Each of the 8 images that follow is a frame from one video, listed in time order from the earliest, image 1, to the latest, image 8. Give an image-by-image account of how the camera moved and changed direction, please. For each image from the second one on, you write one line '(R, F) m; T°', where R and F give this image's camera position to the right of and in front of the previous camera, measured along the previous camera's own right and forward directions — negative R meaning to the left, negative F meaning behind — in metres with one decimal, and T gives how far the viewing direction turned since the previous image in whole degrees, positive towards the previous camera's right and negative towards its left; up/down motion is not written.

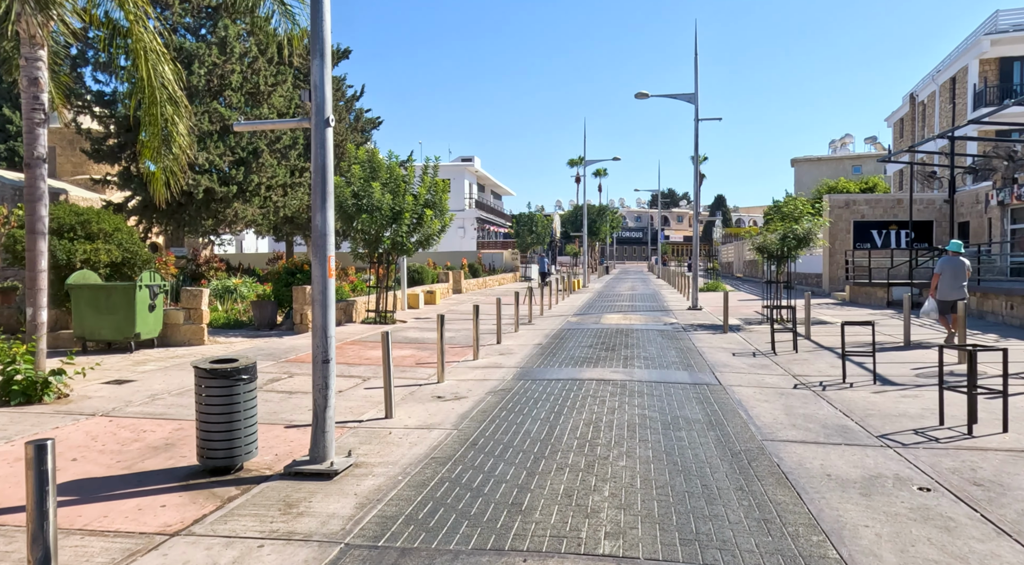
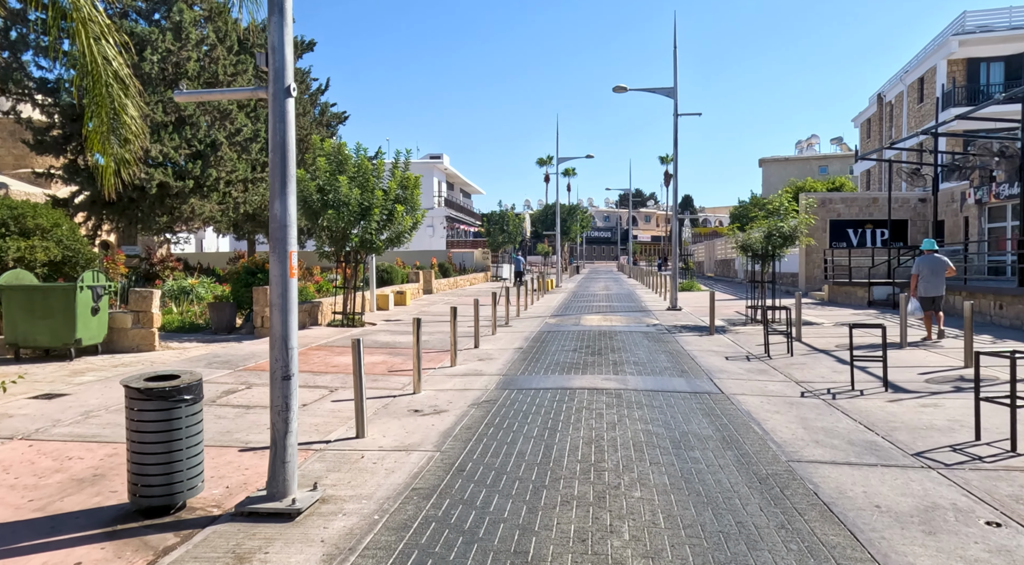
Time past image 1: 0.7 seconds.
(-0.2, +0.8) m; +3°
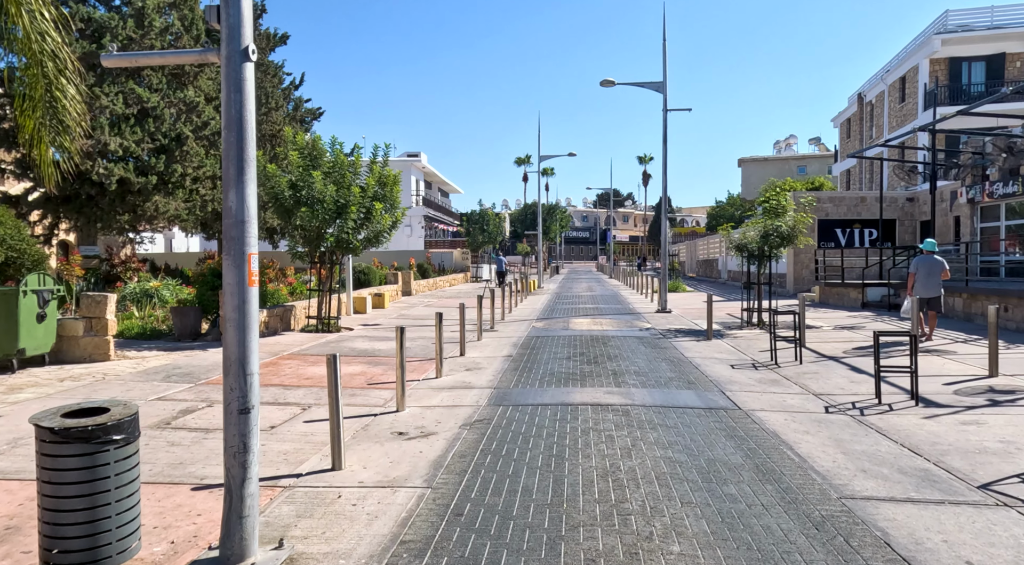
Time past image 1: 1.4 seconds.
(-0.2, +0.9) m; +2°
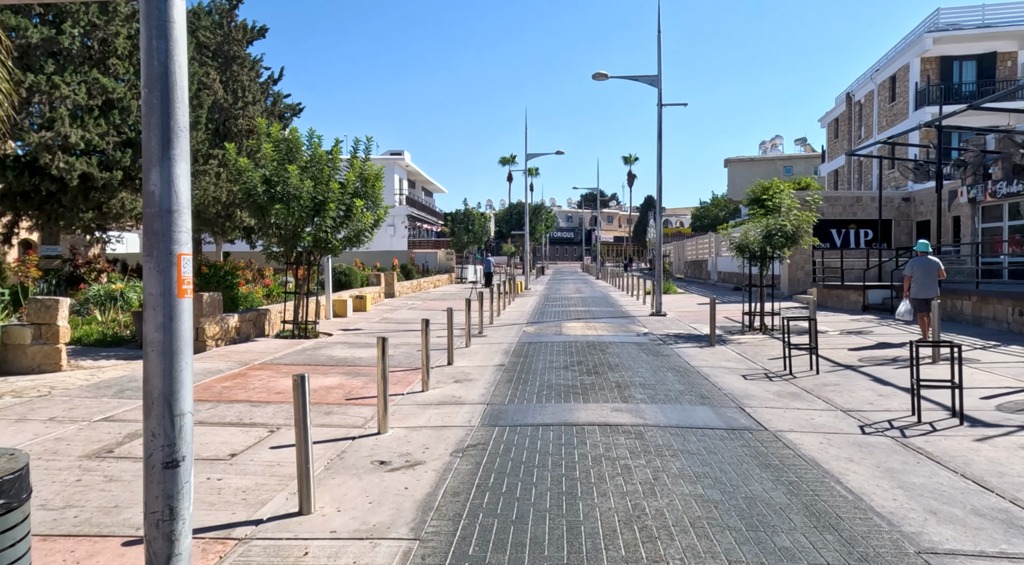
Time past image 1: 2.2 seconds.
(-0.1, +0.9) m; +1°
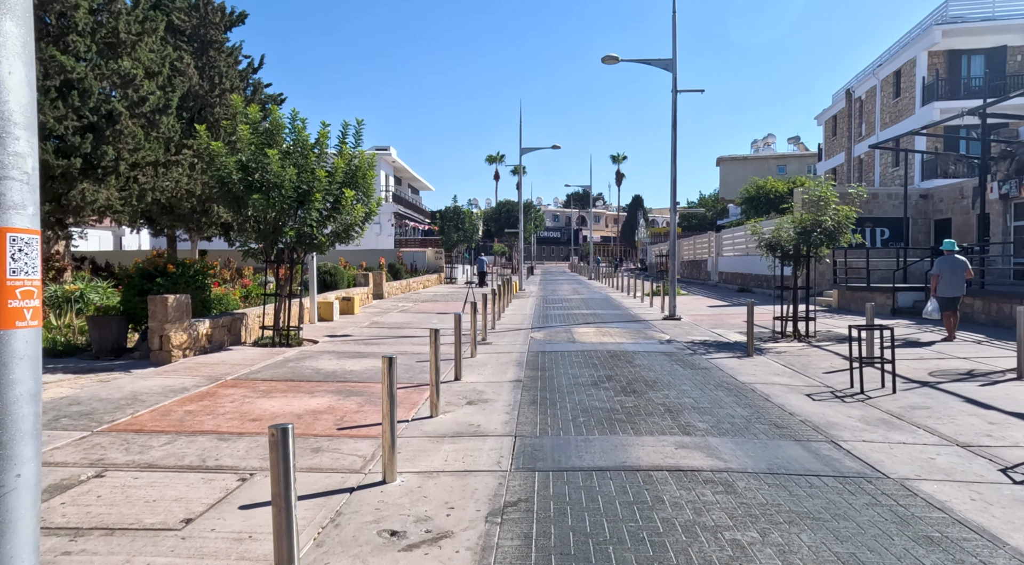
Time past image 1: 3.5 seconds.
(-0.5, +1.5) m; +1°
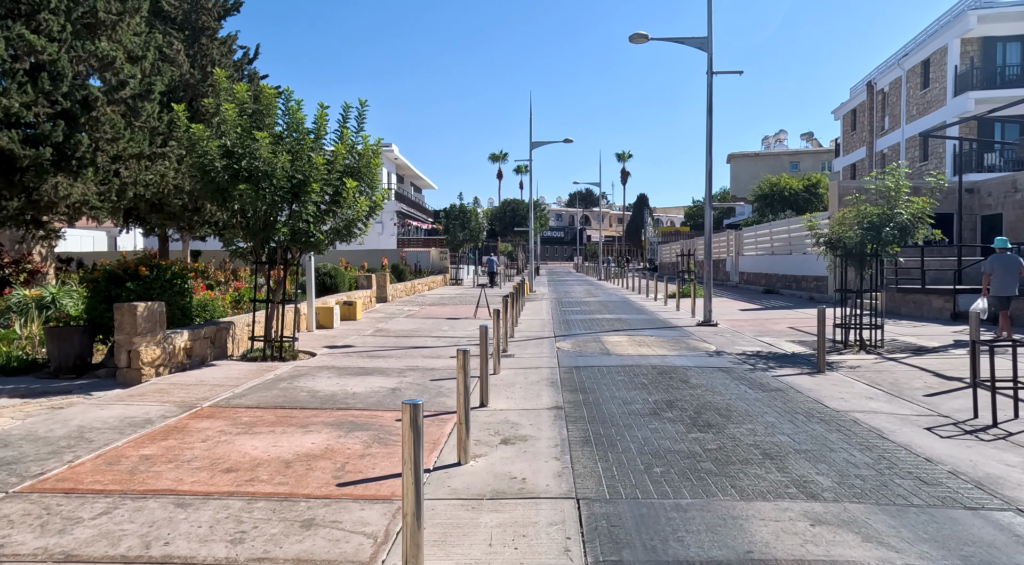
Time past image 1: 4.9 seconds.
(-0.4, +1.6) m; 0°
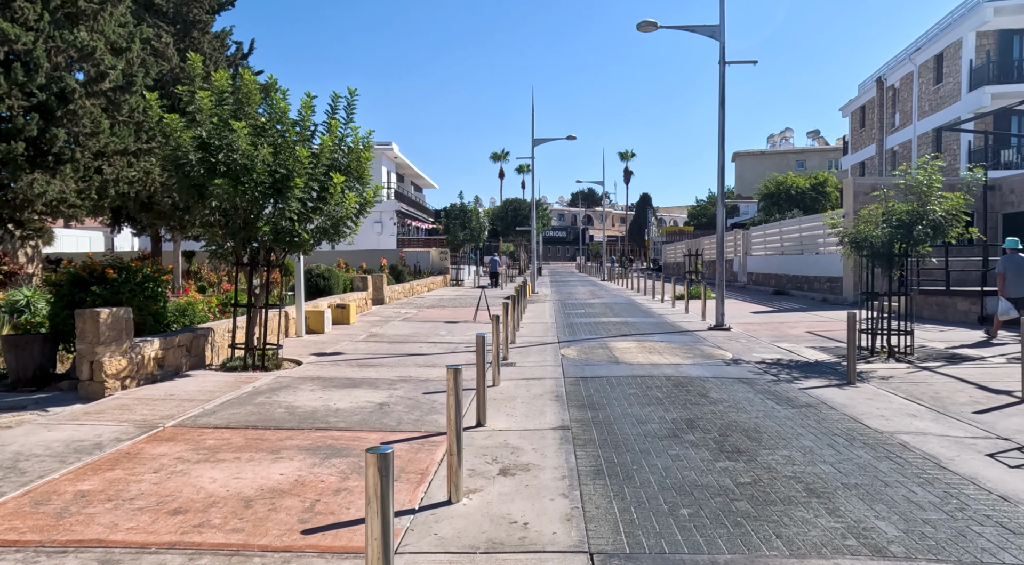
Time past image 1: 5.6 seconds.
(0.0, +0.8) m; 0°
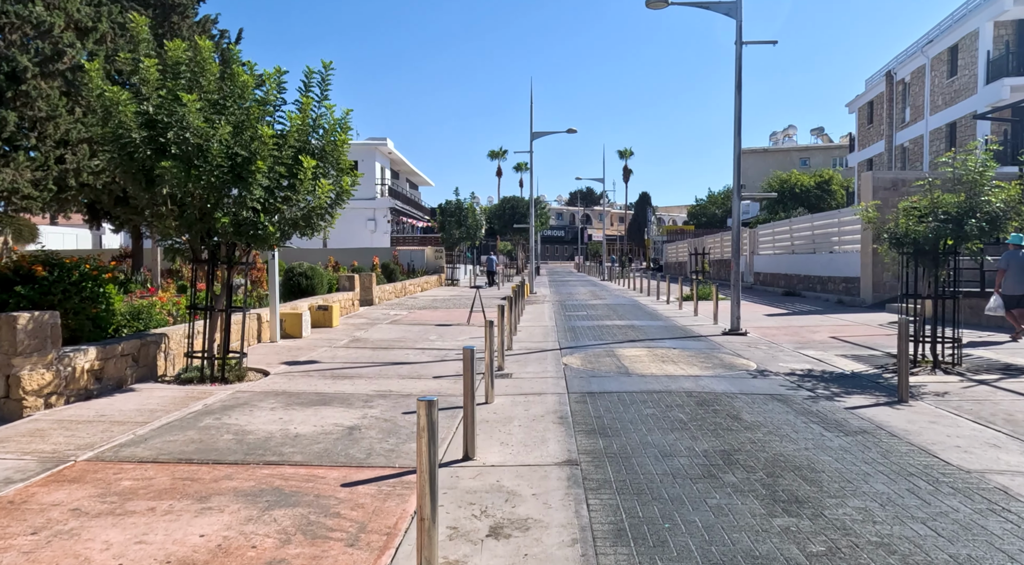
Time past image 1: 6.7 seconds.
(0.0, +1.3) m; 0°
